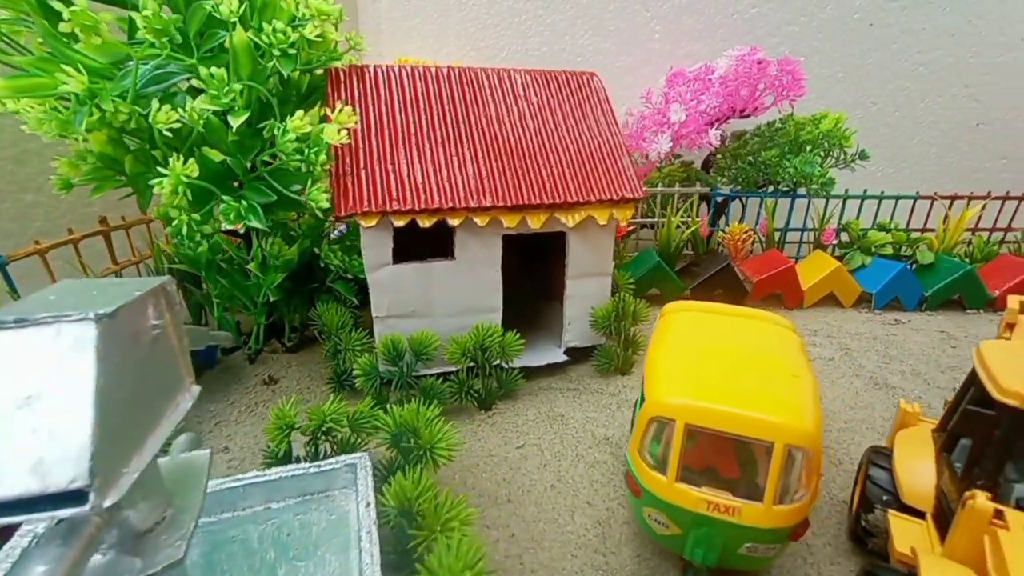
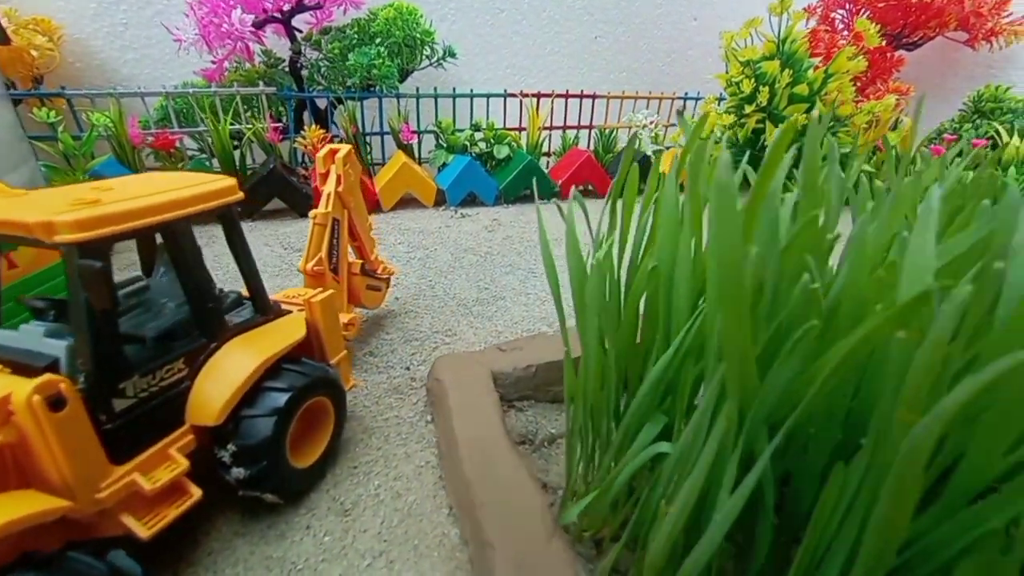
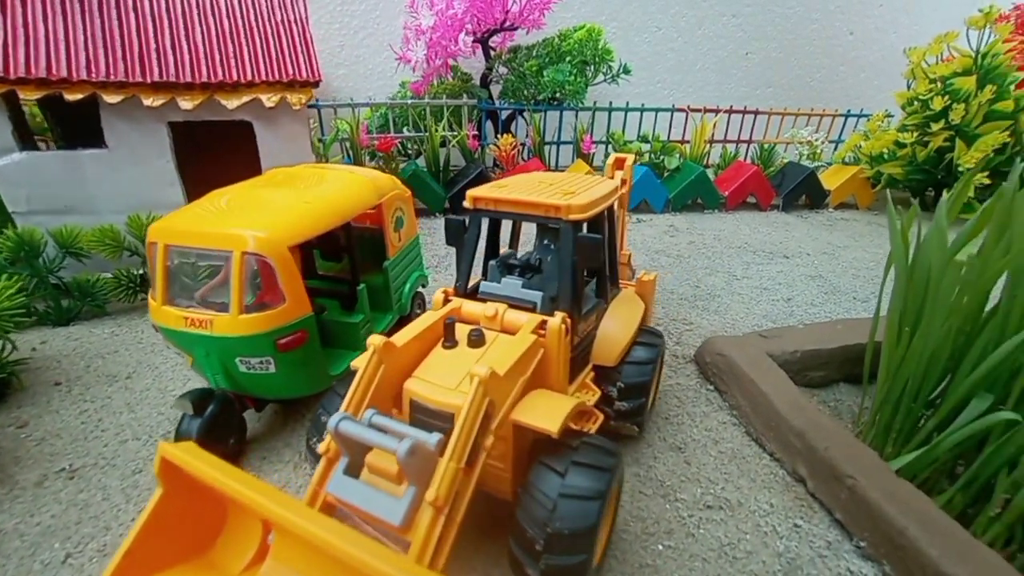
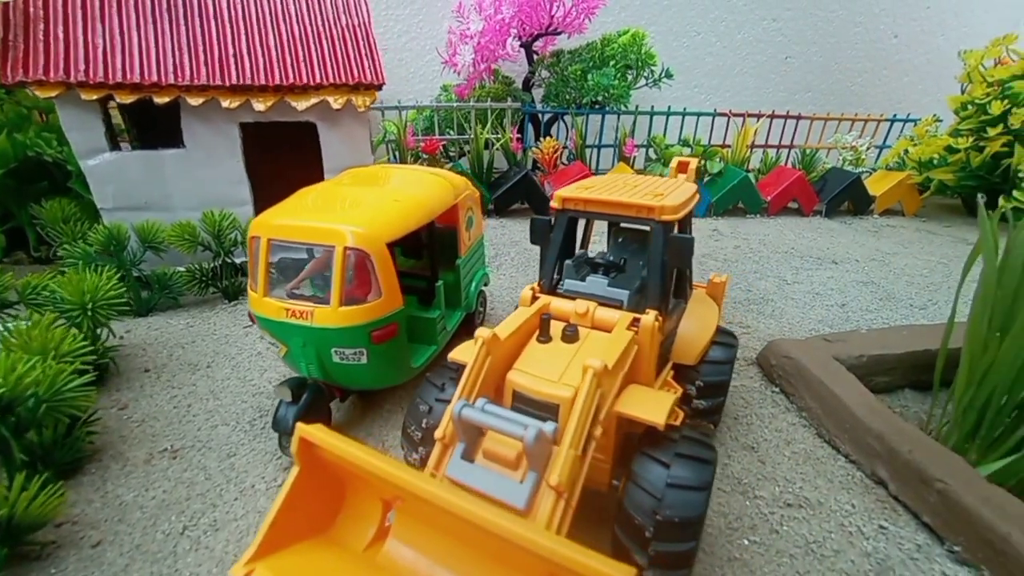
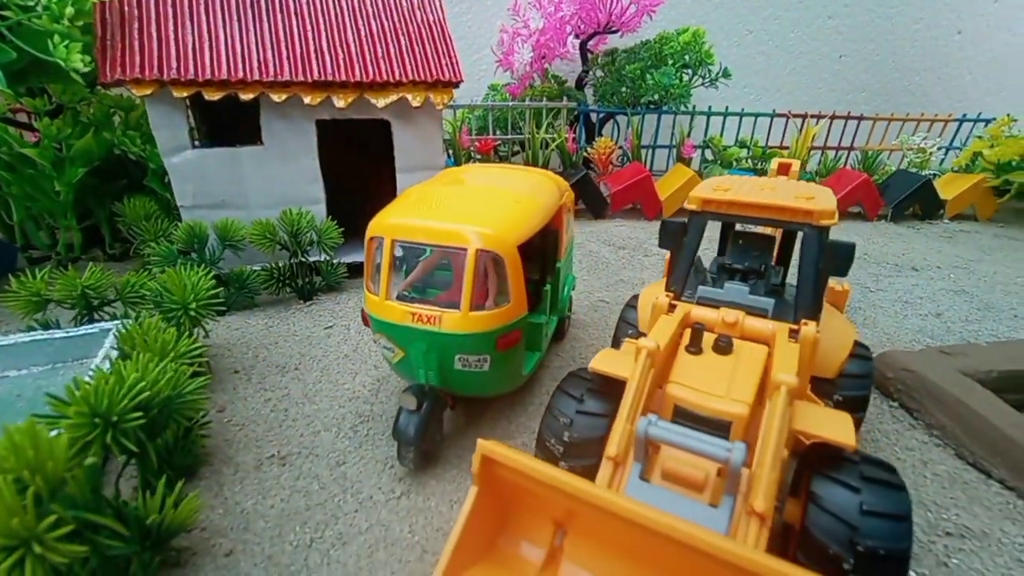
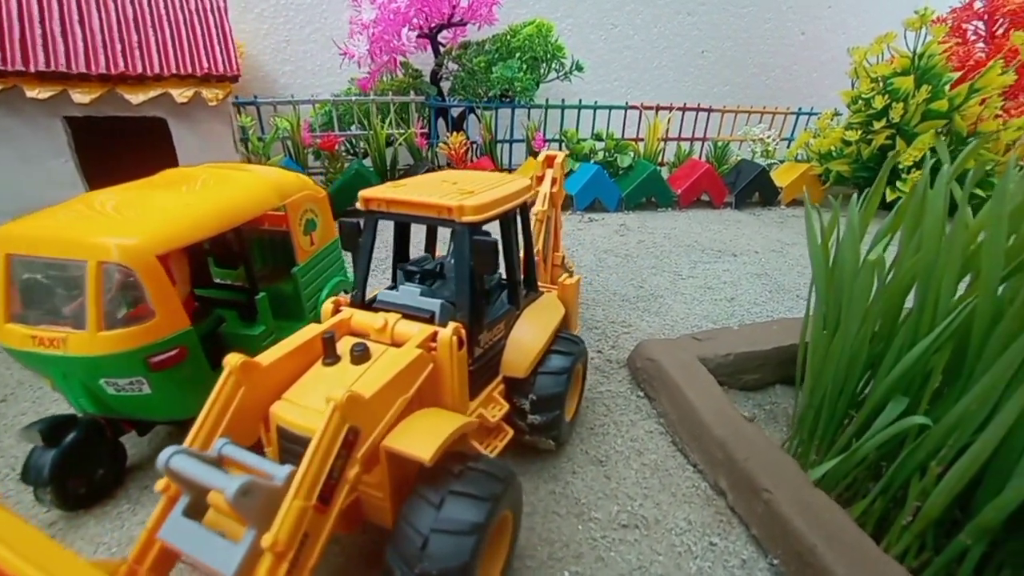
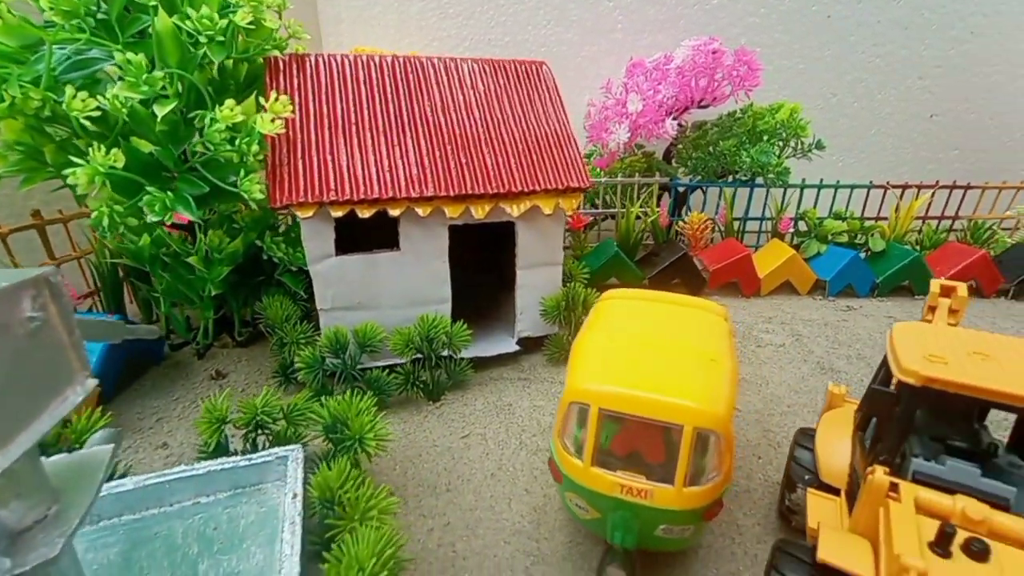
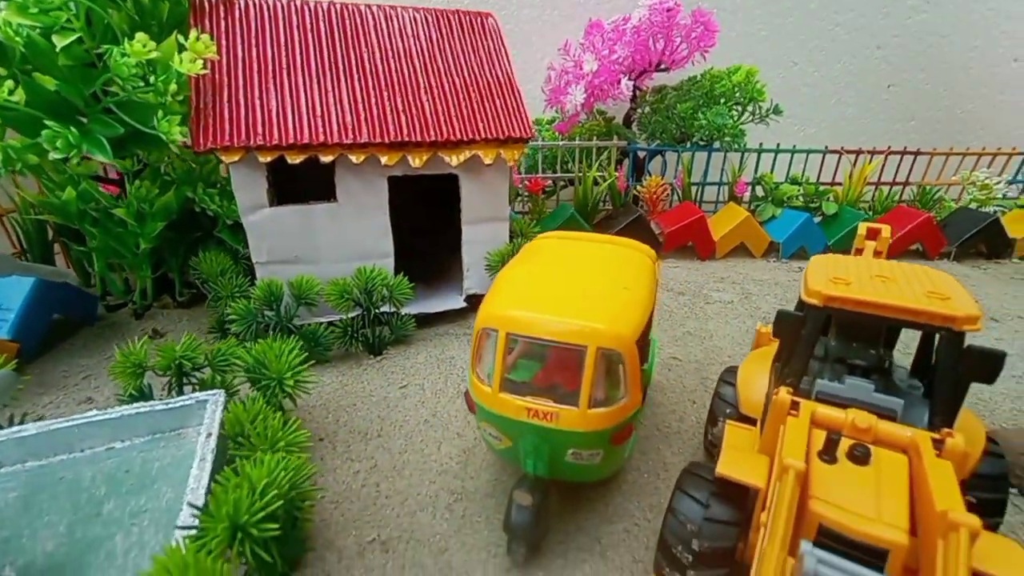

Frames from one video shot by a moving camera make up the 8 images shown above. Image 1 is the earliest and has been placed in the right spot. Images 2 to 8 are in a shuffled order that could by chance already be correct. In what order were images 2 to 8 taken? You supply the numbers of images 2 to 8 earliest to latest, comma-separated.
7, 8, 5, 4, 3, 6, 2
